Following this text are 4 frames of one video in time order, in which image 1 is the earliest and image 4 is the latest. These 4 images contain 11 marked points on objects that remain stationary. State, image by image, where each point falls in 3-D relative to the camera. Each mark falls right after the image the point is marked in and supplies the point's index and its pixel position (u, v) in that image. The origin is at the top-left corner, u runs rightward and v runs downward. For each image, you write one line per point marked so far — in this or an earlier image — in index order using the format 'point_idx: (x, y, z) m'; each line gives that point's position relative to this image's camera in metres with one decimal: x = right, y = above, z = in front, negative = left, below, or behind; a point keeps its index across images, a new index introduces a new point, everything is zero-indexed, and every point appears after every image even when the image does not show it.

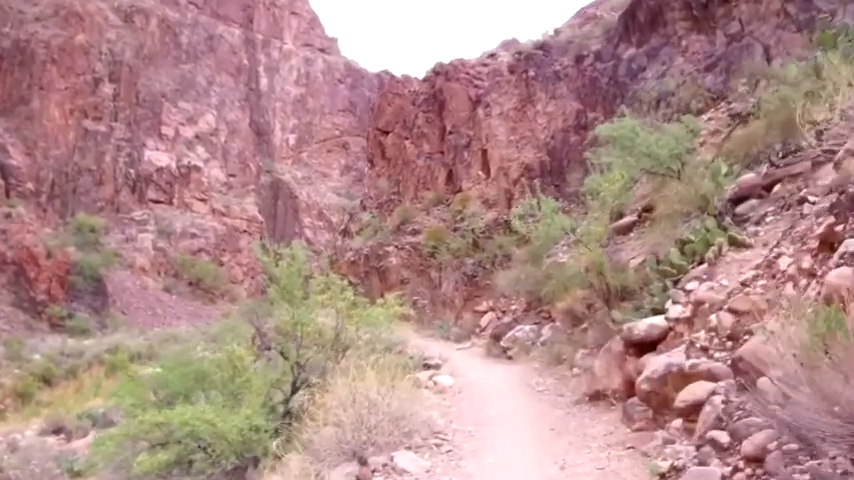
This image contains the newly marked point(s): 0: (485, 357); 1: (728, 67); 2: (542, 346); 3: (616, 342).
0: (+1.0, -2.0, +11.8) m
1: (+6.9, +4.0, +15.6) m
2: (+1.8, -1.7, +10.6) m
3: (+1.6, -0.9, +5.9) m
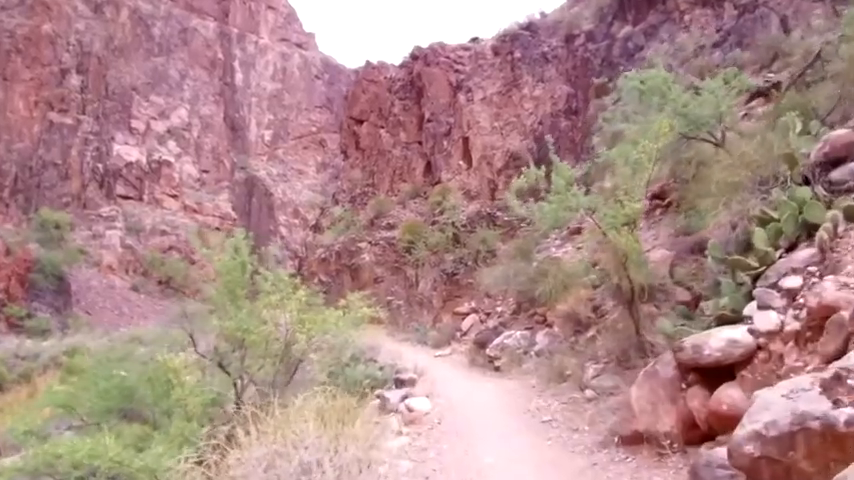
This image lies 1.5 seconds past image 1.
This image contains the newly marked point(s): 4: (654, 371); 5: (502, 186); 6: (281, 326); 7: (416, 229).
0: (+0.6, -1.9, +10.0) m
1: (+6.4, +4.1, +14.0) m
2: (+1.4, -1.5, +8.8) m
3: (+1.4, -0.8, +4.1) m
4: (+1.6, -0.9, +4.6) m
5: (+2.1, +1.5, +18.9) m
6: (-1.8, -1.0, +8.2) m
7: (-0.3, +0.3, +19.0) m
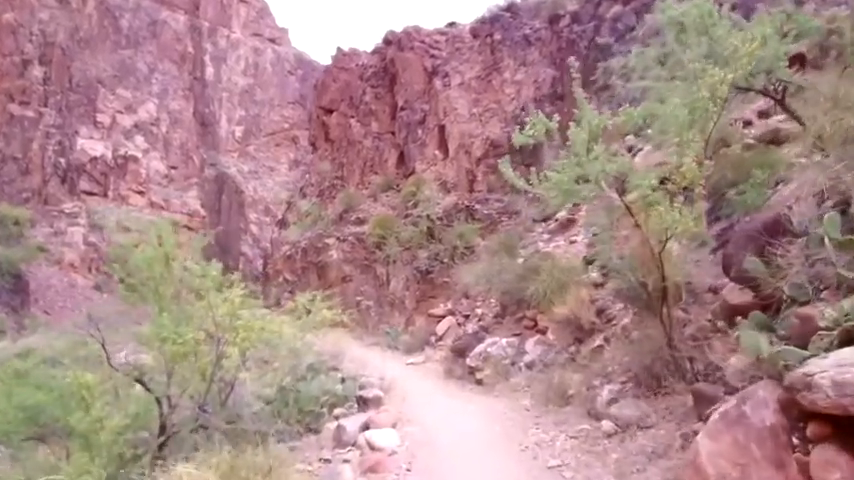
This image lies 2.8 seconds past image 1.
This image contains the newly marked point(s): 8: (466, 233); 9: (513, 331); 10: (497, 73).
0: (+0.2, -1.7, +8.4) m
1: (+5.9, +4.2, +12.7) m
2: (+1.1, -1.4, +7.3) m
3: (+1.3, -0.6, +2.6) m
4: (+1.4, -0.8, +3.1) m
5: (+1.4, +1.6, +17.4) m
6: (-2.1, -0.9, +6.6) m
7: (-1.0, +0.4, +17.4) m
8: (+0.9, +0.2, +15.2) m
9: (+1.1, -1.1, +8.6) m
10: (+2.0, +4.7, +19.3) m
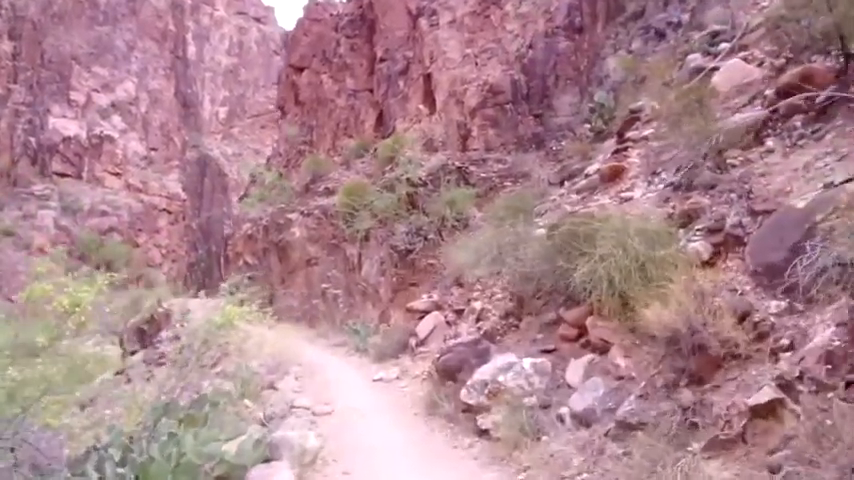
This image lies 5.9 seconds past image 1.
0: (0.0, -1.4, +4.9) m
1: (+5.6, +4.7, +9.1) m
2: (+0.8, -1.0, +3.8) m
3: (+1.1, -0.4, -1.0) m
4: (+1.3, -0.5, -0.5) m
5: (+1.0, +2.2, +13.8) m
6: (-2.3, -0.6, +2.9) m
7: (-1.4, +1.0, +13.8) m
8: (+0.5, +0.7, +11.5) m
9: (+0.8, -0.8, +5.0) m
10: (+1.6, +5.3, +15.6) m
